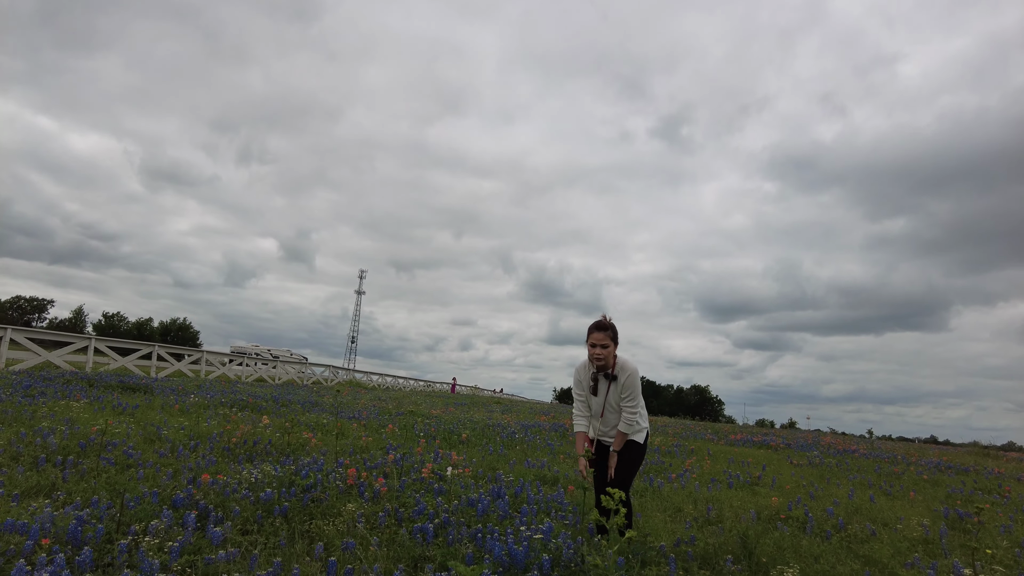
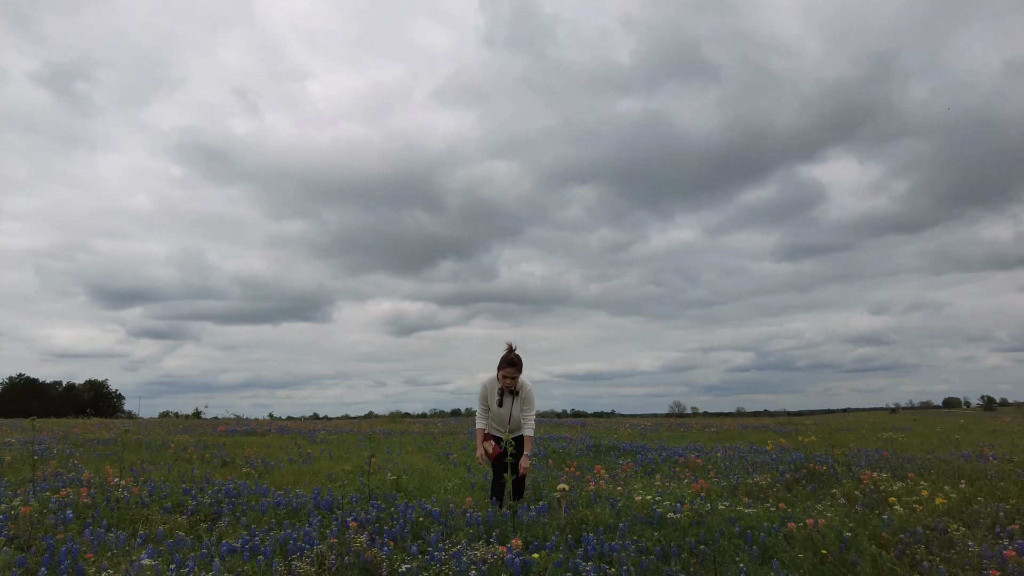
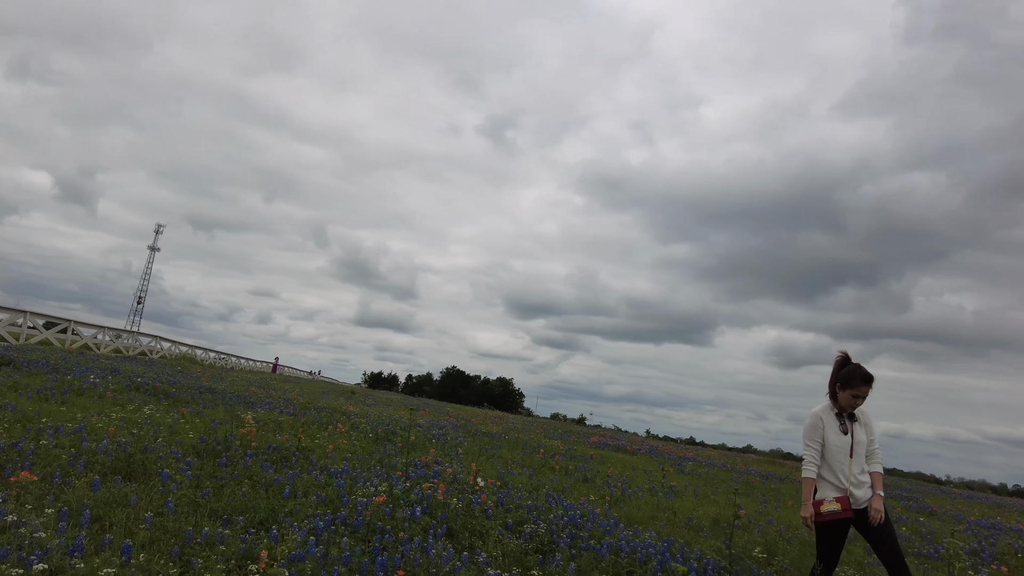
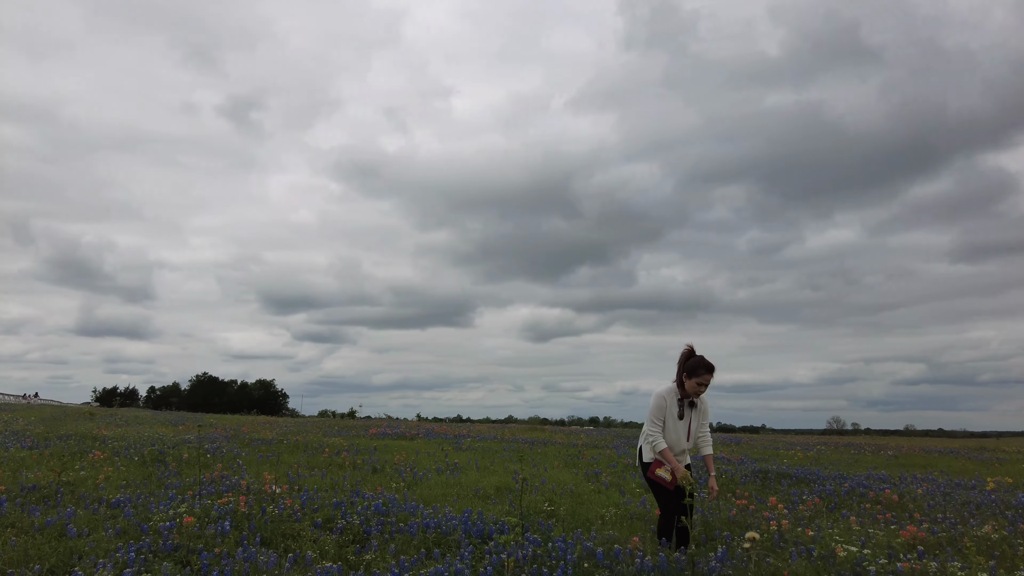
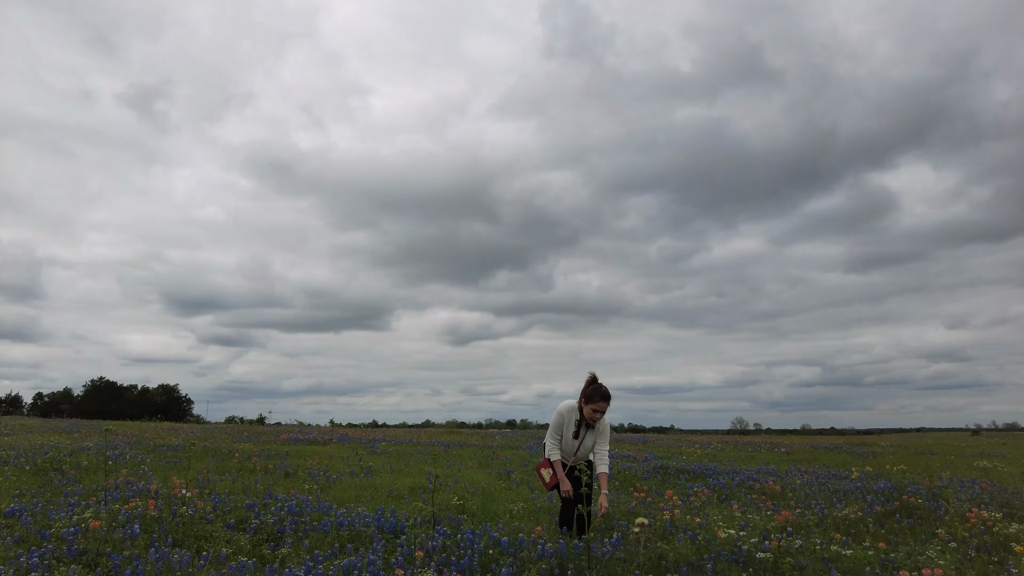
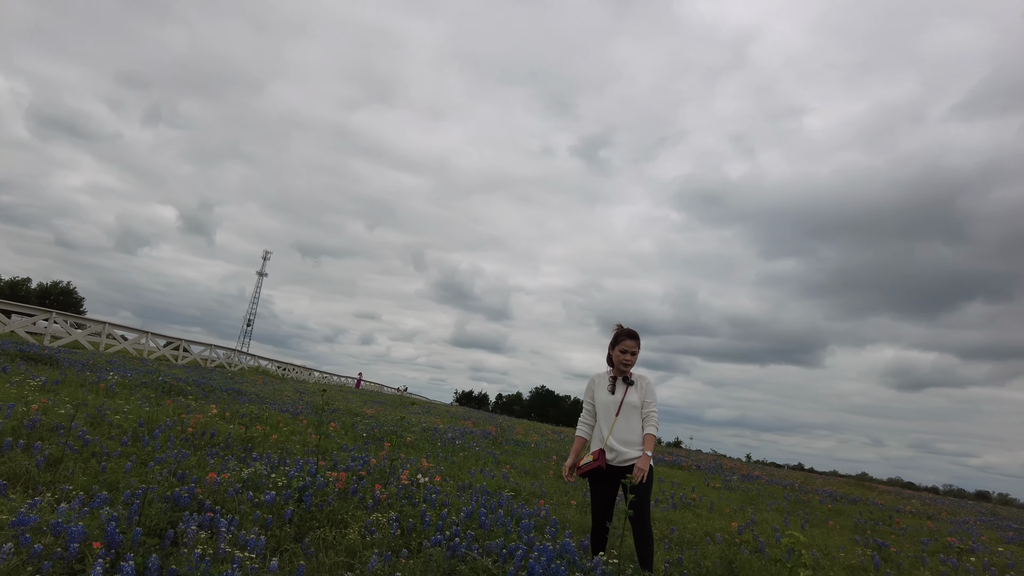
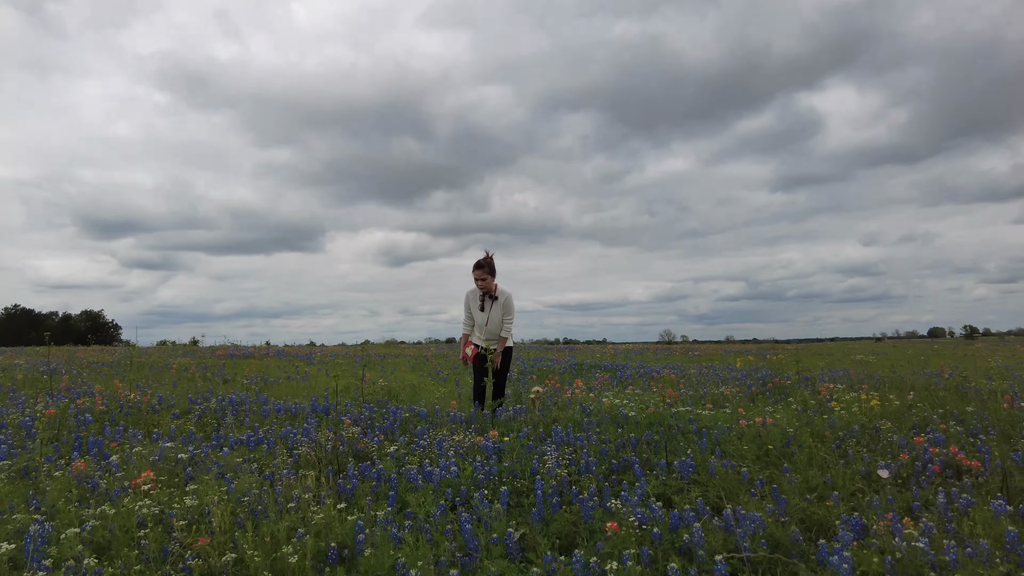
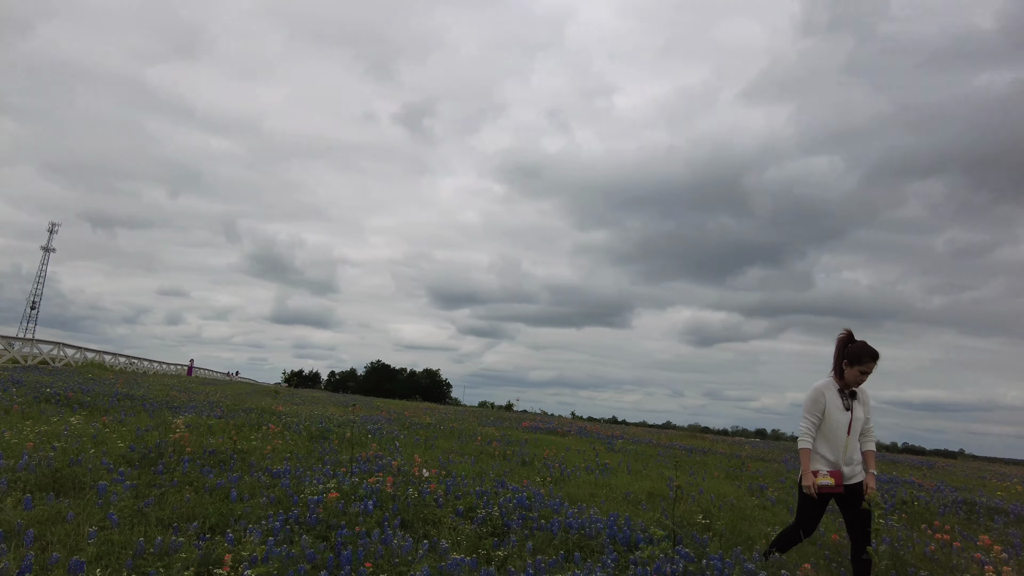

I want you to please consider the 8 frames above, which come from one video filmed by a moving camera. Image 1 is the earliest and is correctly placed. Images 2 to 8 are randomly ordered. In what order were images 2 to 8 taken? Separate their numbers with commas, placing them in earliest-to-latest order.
6, 3, 8, 4, 5, 2, 7
